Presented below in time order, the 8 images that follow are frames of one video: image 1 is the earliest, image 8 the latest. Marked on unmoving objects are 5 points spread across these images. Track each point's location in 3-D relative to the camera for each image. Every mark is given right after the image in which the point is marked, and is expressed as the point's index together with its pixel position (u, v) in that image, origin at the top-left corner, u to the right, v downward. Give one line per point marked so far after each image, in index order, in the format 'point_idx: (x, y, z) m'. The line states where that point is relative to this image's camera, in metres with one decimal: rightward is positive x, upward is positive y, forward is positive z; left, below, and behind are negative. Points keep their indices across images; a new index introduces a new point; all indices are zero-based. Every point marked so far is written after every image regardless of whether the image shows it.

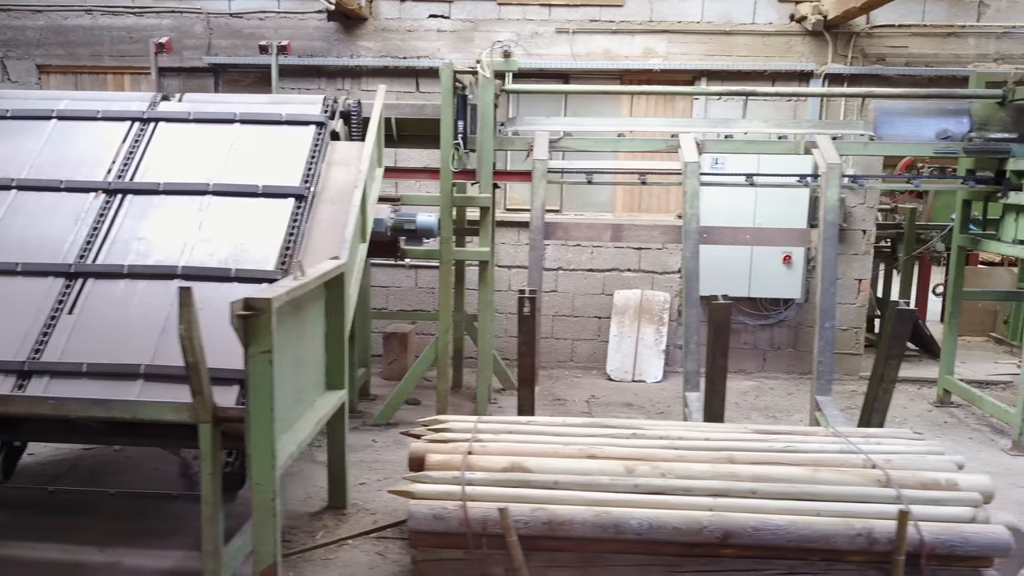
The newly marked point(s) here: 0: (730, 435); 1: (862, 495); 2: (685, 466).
0: (+0.7, -0.5, +2.8) m
1: (+1.0, -0.6, +2.4) m
2: (+0.5, -0.5, +2.5) m
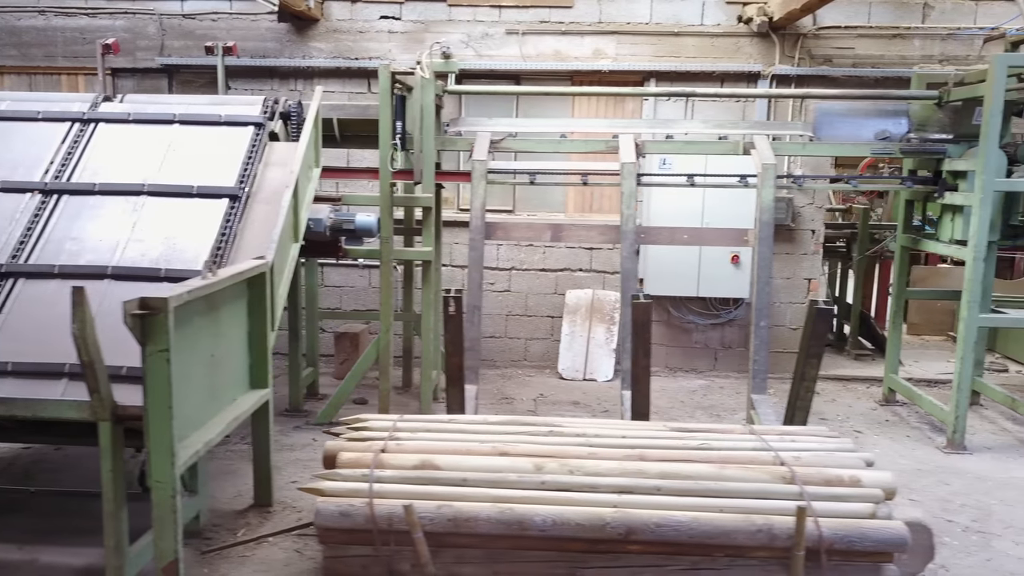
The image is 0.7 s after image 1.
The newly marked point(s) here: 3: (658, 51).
0: (+0.4, -0.5, +2.8) m
1: (+0.7, -0.6, +2.4) m
2: (+0.2, -0.5, +2.6) m
3: (+0.8, +1.3, +4.7) m
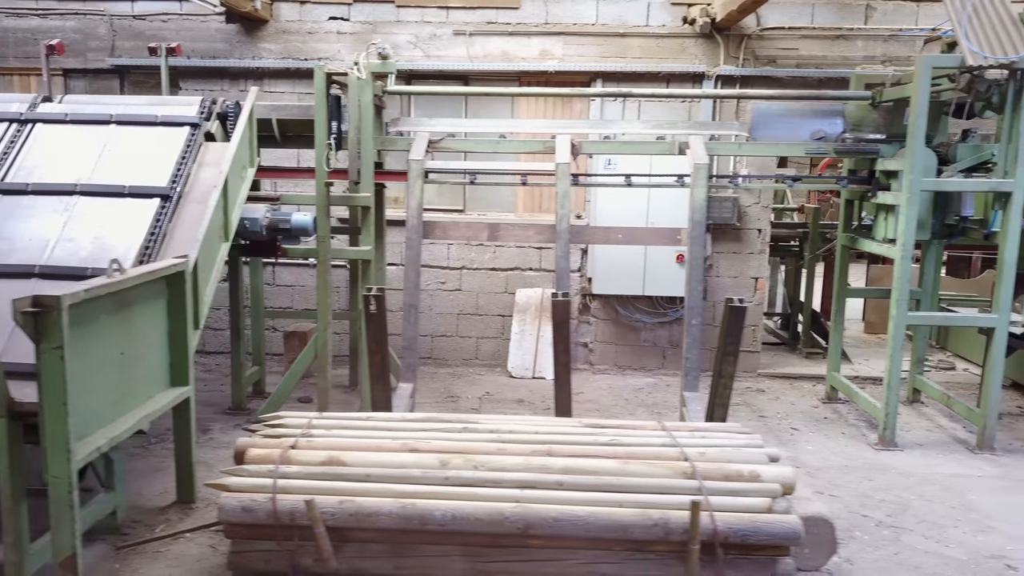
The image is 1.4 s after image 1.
0: (+0.2, -0.5, +2.9) m
1: (+0.4, -0.6, +2.5) m
2: (0.0, -0.5, +2.6) m
3: (+0.5, +1.3, +4.8) m
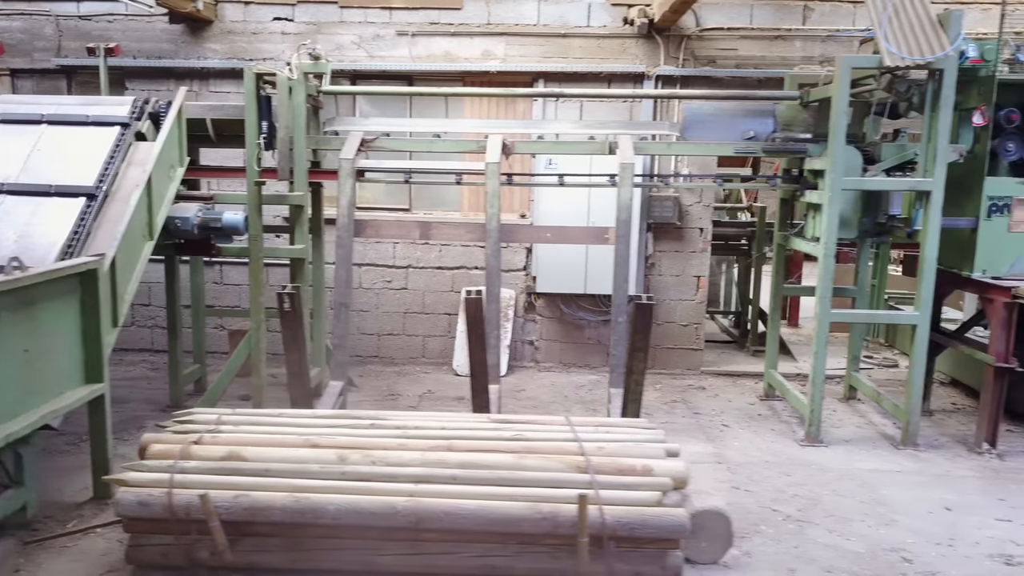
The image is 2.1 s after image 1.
0: (-0.1, -0.4, +2.9) m
1: (+0.1, -0.5, +2.5) m
2: (-0.3, -0.5, +2.6) m
3: (+0.2, +1.3, +4.8) m
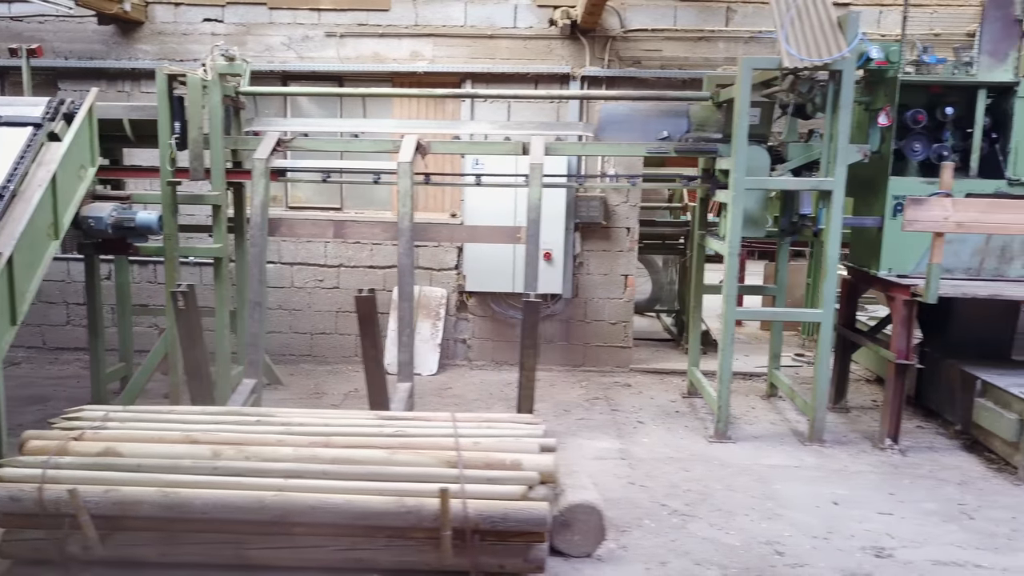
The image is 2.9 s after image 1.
0: (-0.5, -0.4, +2.9) m
1: (-0.2, -0.5, +2.6) m
2: (-0.7, -0.5, +2.7) m
3: (-0.2, +1.3, +4.9) m
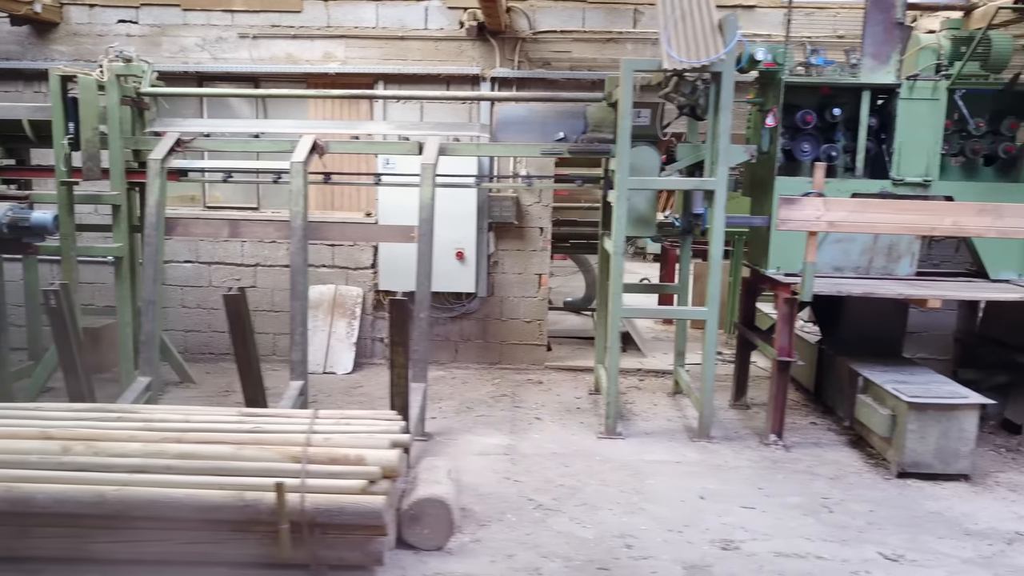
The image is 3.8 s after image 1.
0: (-1.0, -0.4, +3.0) m
1: (-0.7, -0.5, +2.6) m
2: (-1.2, -0.5, +2.7) m
3: (-0.7, +1.3, +4.9) m
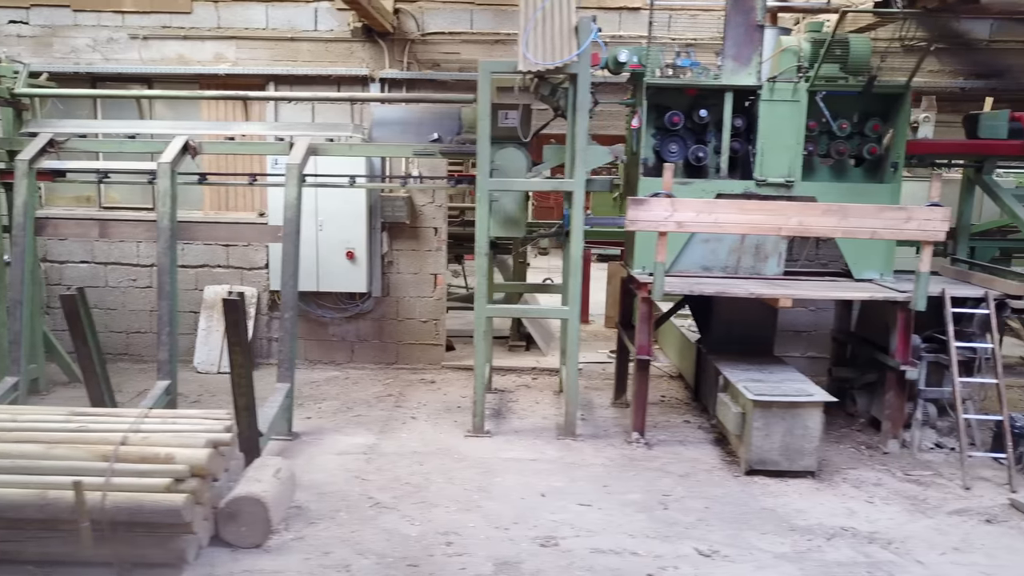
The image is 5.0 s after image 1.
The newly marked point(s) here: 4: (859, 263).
0: (-1.6, -0.4, +3.0) m
1: (-1.3, -0.5, +2.6) m
2: (-1.8, -0.5, +2.7) m
3: (-1.3, +1.3, +4.9) m
4: (+1.6, +0.1, +4.1) m
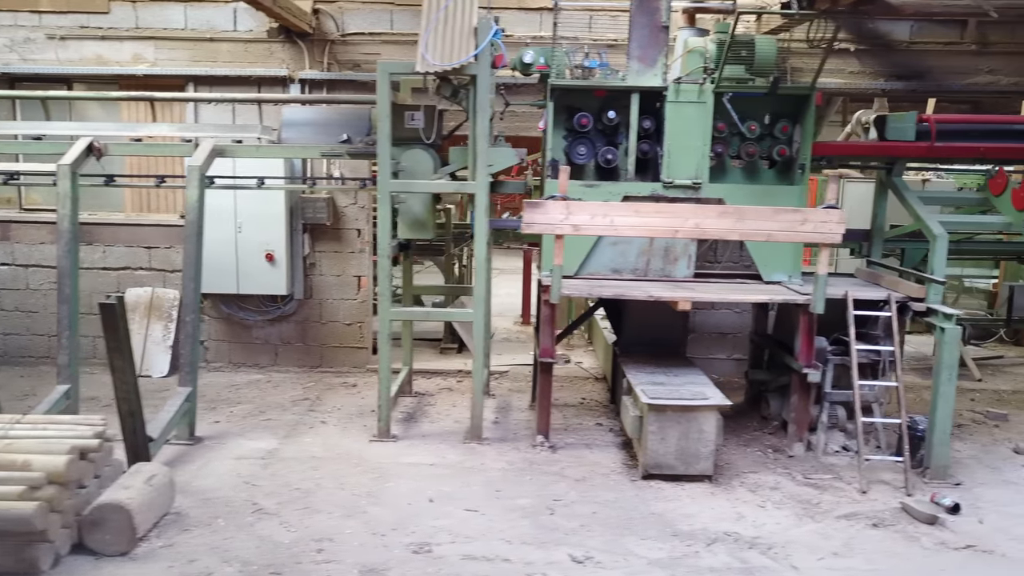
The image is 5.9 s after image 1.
0: (-2.0, -0.4, +2.9) m
1: (-1.7, -0.5, +2.6) m
2: (-2.2, -0.5, +2.7) m
3: (-1.7, +1.3, +4.9) m
4: (+1.2, +0.1, +4.1) m
